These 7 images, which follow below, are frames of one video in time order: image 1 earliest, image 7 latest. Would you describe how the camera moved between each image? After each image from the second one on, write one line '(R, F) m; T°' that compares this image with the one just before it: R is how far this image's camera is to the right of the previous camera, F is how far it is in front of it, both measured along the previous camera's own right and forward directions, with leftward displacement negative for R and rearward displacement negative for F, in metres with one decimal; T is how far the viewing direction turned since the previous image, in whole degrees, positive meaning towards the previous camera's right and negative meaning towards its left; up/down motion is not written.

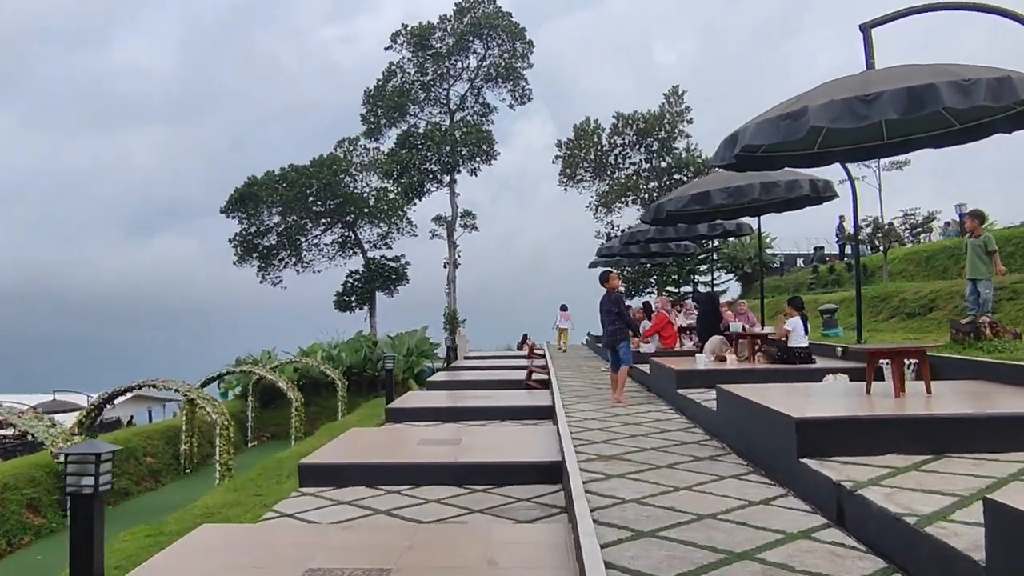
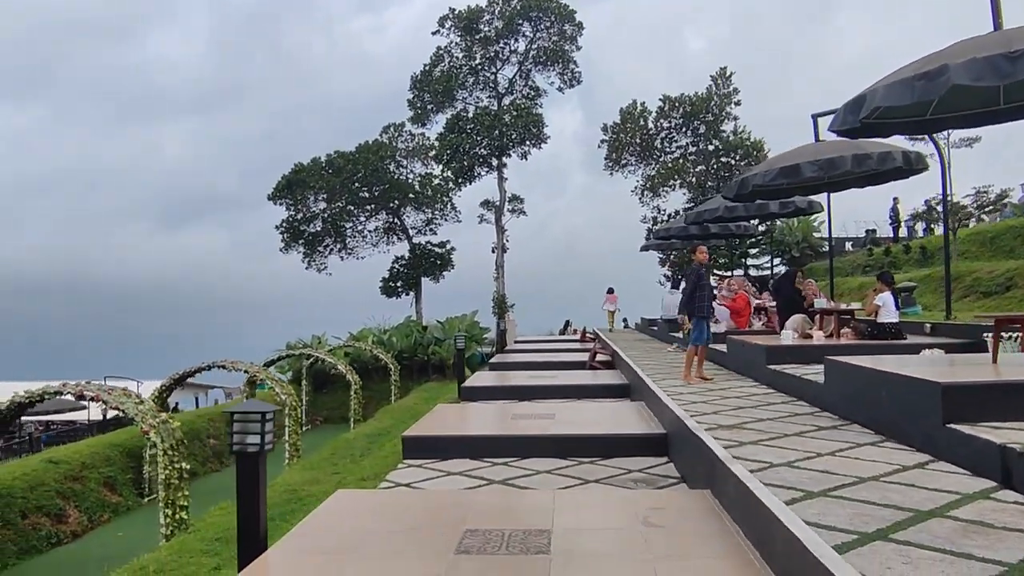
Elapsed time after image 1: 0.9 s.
(-0.5, 0.0) m; -2°
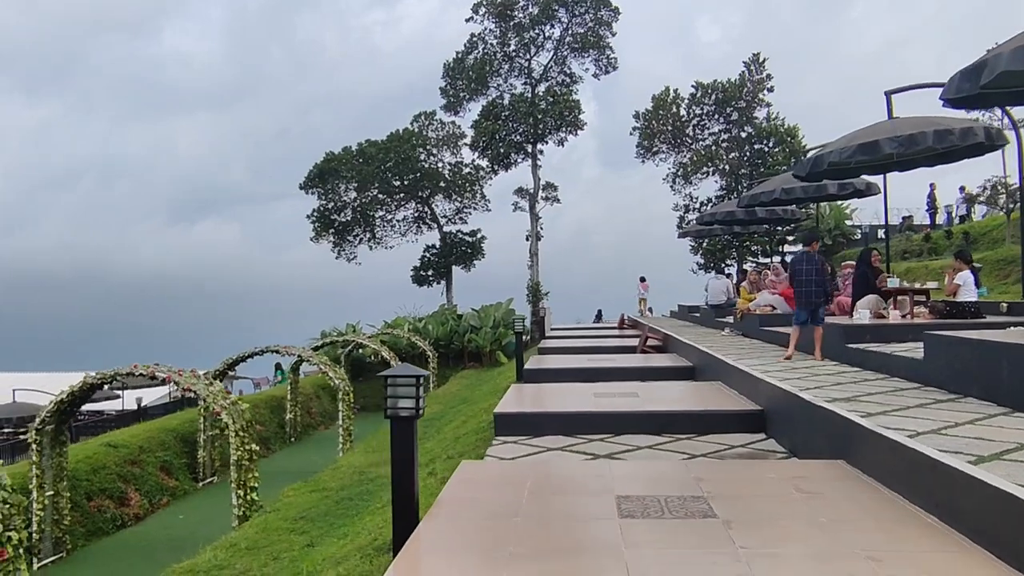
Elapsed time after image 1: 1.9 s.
(-0.5, 0.0) m; -1°
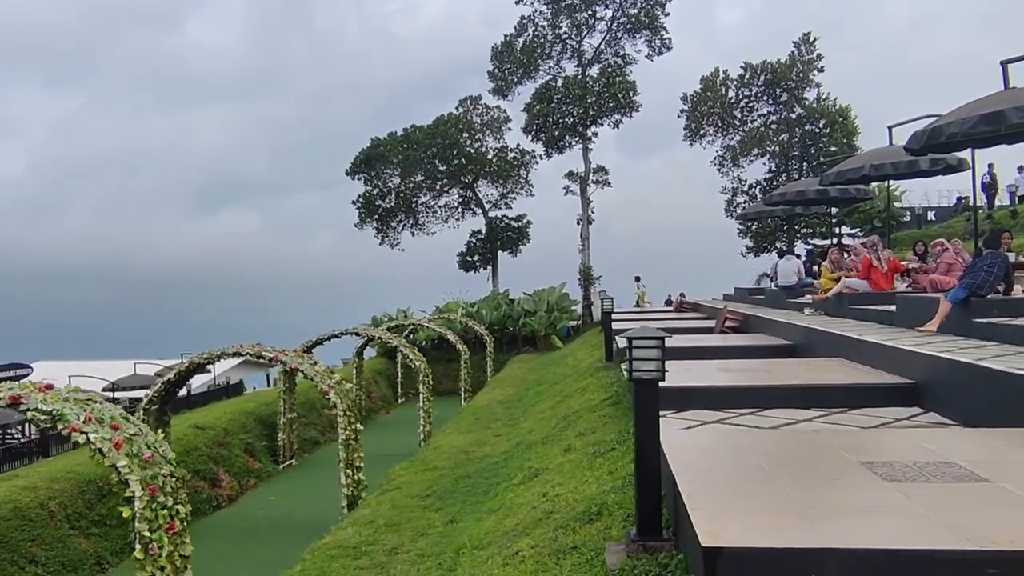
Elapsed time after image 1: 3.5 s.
(-0.8, +0.1) m; -1°
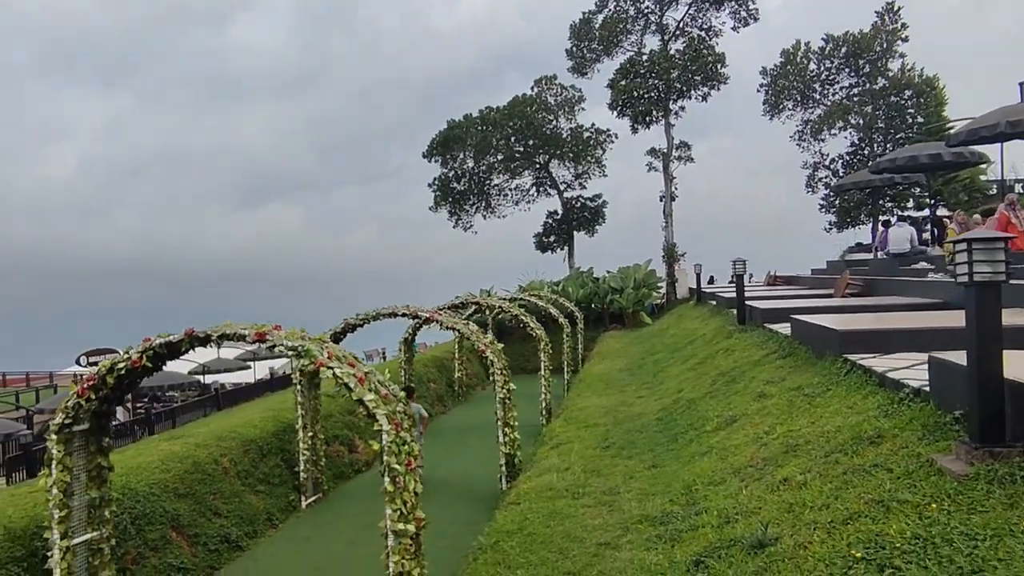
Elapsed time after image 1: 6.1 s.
(-1.1, 0.0) m; -3°
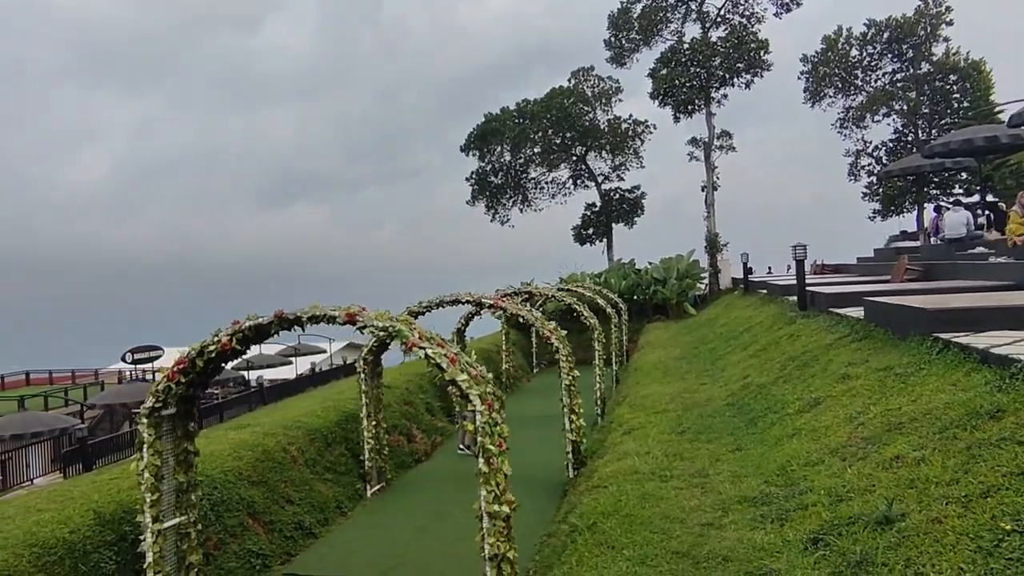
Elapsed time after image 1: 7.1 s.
(-0.3, +0.1) m; -2°
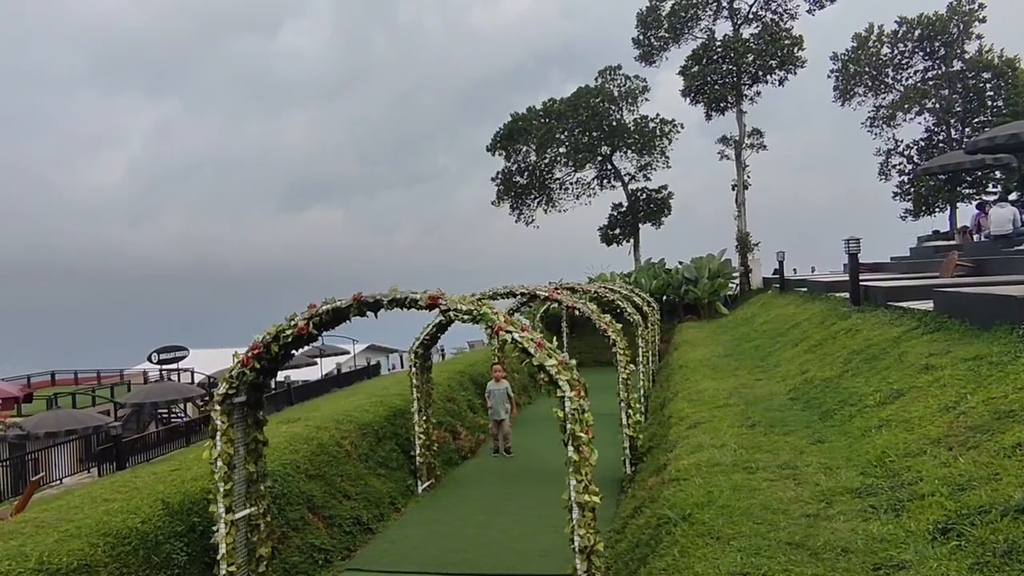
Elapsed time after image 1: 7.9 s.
(-0.4, +0.2) m; -1°
